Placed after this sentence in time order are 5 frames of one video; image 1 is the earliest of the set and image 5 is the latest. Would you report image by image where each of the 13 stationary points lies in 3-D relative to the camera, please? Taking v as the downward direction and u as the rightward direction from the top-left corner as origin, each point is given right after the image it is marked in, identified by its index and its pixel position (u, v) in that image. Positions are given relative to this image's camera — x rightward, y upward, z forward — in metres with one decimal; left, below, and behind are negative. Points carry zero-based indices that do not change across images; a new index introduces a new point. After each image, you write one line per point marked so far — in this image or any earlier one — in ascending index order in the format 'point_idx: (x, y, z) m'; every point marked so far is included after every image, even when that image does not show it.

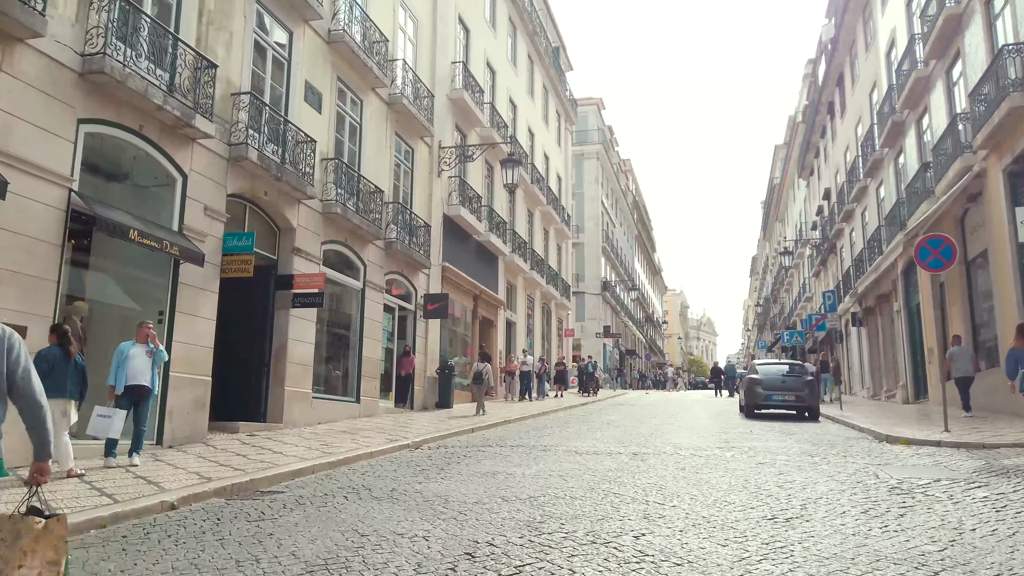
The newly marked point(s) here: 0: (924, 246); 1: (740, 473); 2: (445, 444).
0: (+6.0, +0.6, +11.1) m
1: (+2.3, -1.9, +7.6) m
2: (-1.0, -2.4, +11.6) m
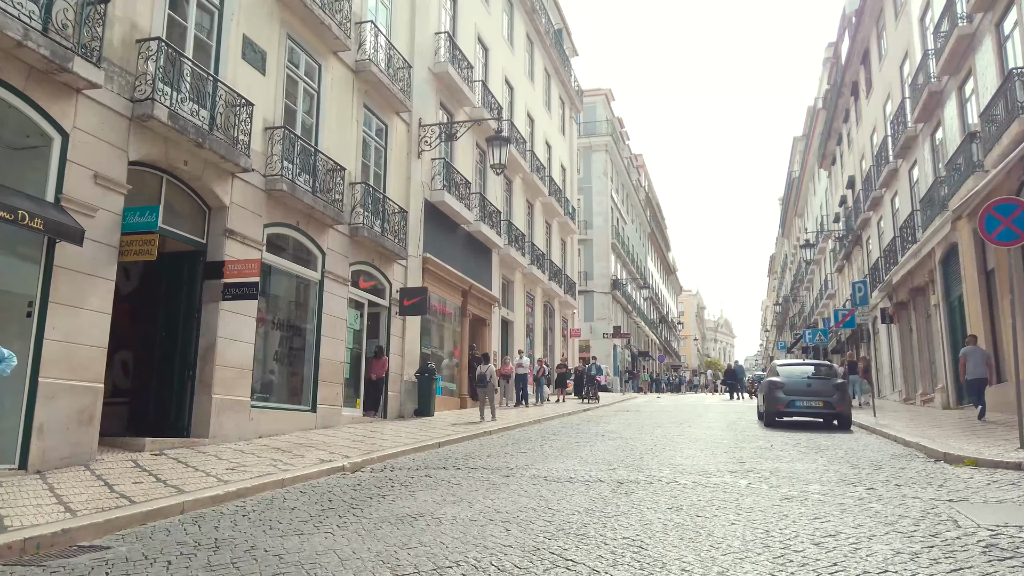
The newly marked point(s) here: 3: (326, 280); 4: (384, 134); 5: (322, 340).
0: (+5.6, +0.9, +8.8) m
1: (+1.7, -1.6, +5.3) m
2: (-1.5, -2.2, +9.4) m
3: (-3.5, +0.2, +14.3) m
4: (-2.9, +3.5, +17.2) m
5: (-3.6, -1.0, +14.2) m
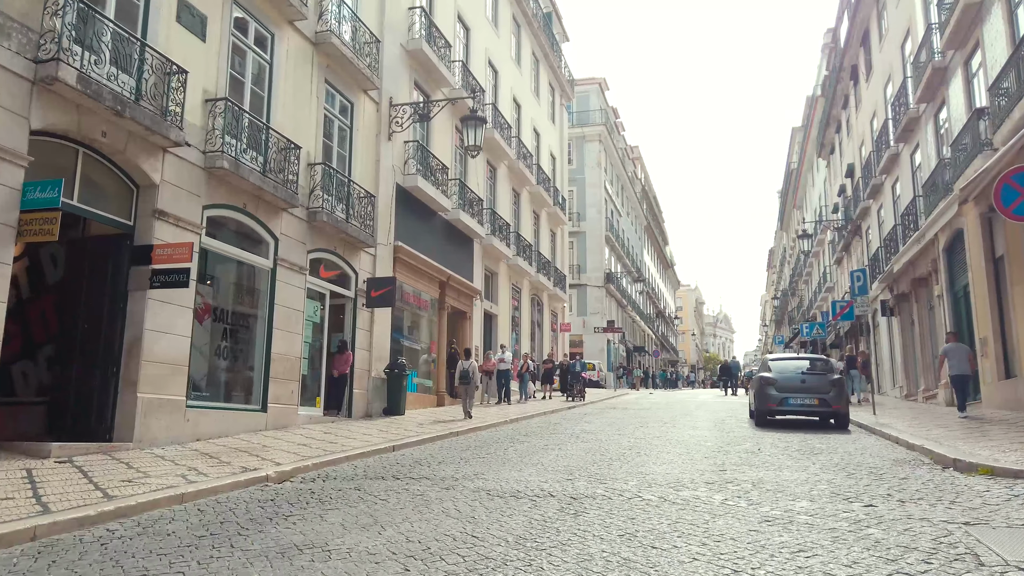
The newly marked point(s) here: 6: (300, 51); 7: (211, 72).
0: (+5.0, +1.0, +7.6) m
1: (+1.2, -1.5, +4.2) m
2: (-2.0, -2.0, +8.3) m
3: (-4.1, +0.4, +13.2) m
4: (-3.5, +3.7, +16.1) m
5: (-4.1, -0.8, +13.0) m
6: (-4.0, +4.4, +14.2) m
7: (-4.6, +3.3, +11.7) m
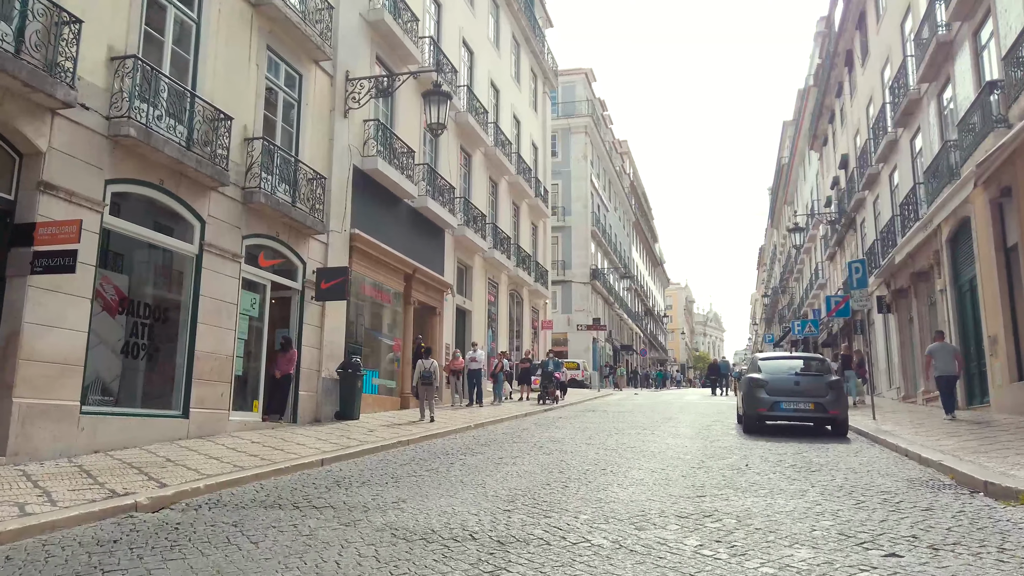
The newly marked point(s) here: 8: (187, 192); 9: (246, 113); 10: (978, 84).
0: (+4.4, +1.2, +6.2) m
1: (+0.7, -1.3, +2.7) m
2: (-2.6, -1.9, +6.8) m
3: (-4.7, +0.5, +11.7) m
4: (-4.1, +3.9, +14.6) m
5: (-4.8, -0.6, +11.5) m
6: (-4.6, +4.6, +12.6) m
7: (-5.3, +3.5, +10.1) m
8: (-4.9, +1.4, +11.3) m
9: (-4.5, +3.0, +12.8) m
10: (+9.1, +4.0, +14.8) m
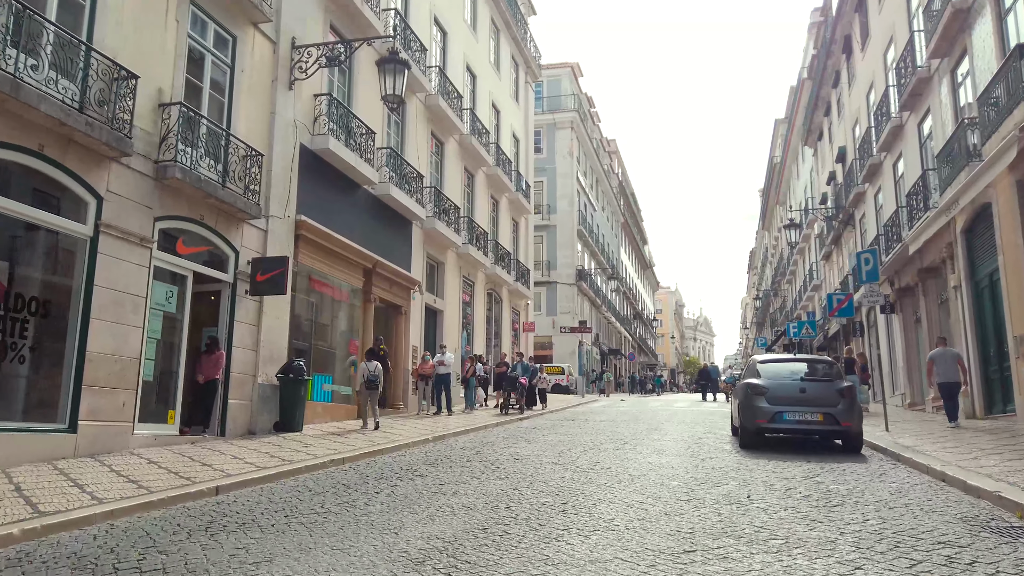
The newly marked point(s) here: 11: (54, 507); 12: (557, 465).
0: (+3.9, +1.3, +4.5) m
1: (+0.2, -1.2, +0.9) m
2: (-3.1, -1.7, +4.9) m
3: (-5.3, +0.7, +9.8) m
4: (-4.7, +4.0, +12.7) m
5: (-5.3, -0.5, +9.6) m
6: (-5.2, +4.7, +10.8) m
7: (-5.8, +3.7, +8.3) m
8: (-5.4, +1.6, +9.5) m
9: (-5.1, +3.1, +11.0) m
10: (+8.5, +4.1, +13.1) m
11: (-3.7, -1.8, +6.2) m
12: (+0.5, -2.0, +8.6) m
